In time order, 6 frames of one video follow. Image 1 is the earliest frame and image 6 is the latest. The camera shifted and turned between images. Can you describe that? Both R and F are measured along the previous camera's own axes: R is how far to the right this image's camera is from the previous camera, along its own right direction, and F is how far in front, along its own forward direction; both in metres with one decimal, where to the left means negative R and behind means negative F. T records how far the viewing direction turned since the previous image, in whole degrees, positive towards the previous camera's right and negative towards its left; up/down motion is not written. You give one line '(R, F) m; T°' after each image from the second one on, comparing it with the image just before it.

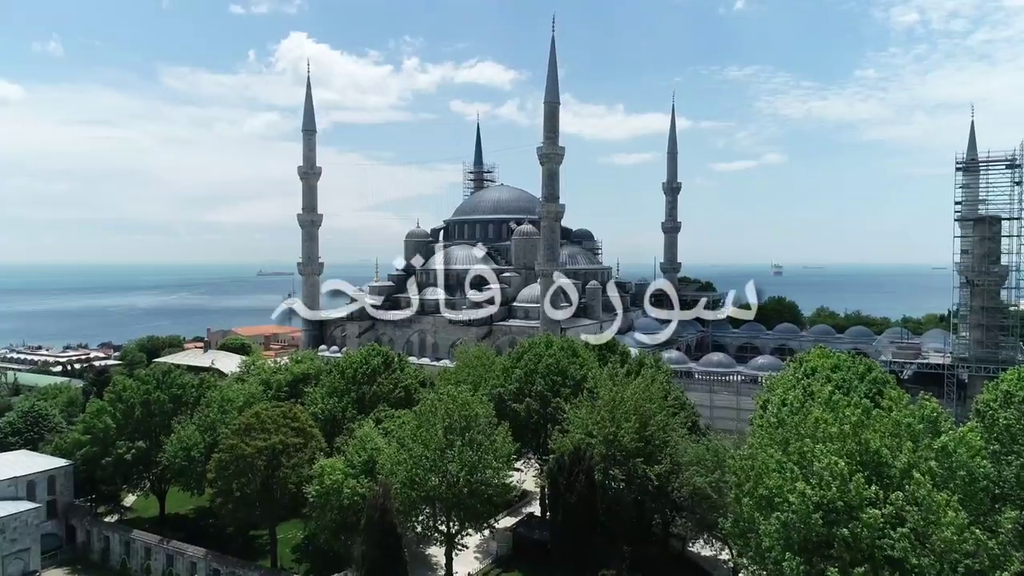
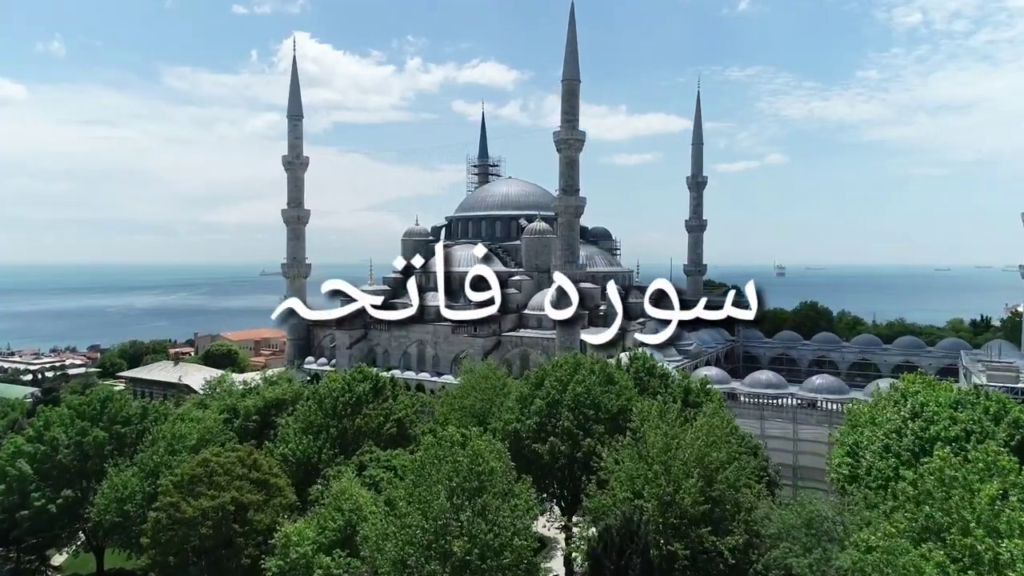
(-1.1, +5.3) m; 0°
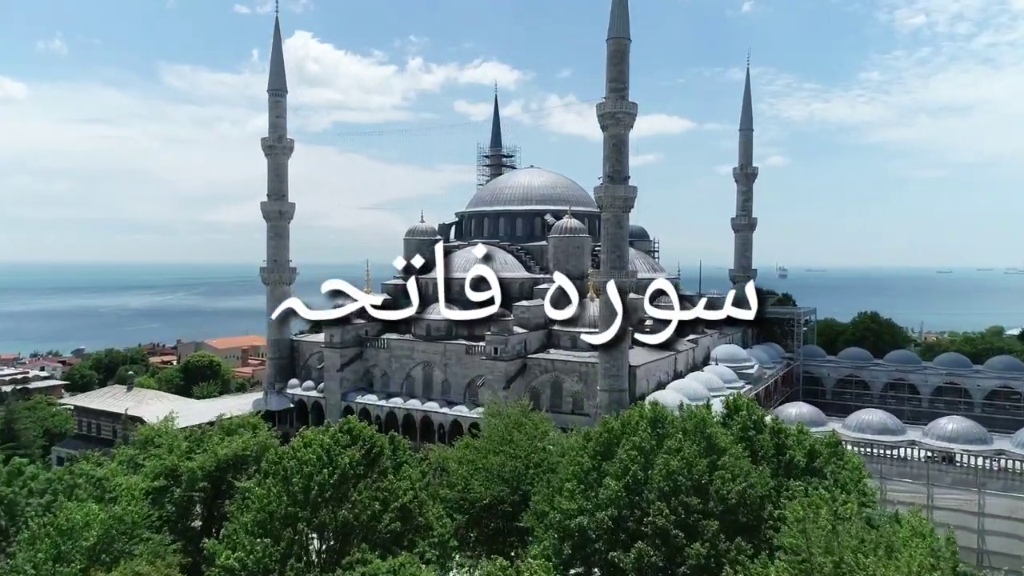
(-2.3, +7.2) m; 0°
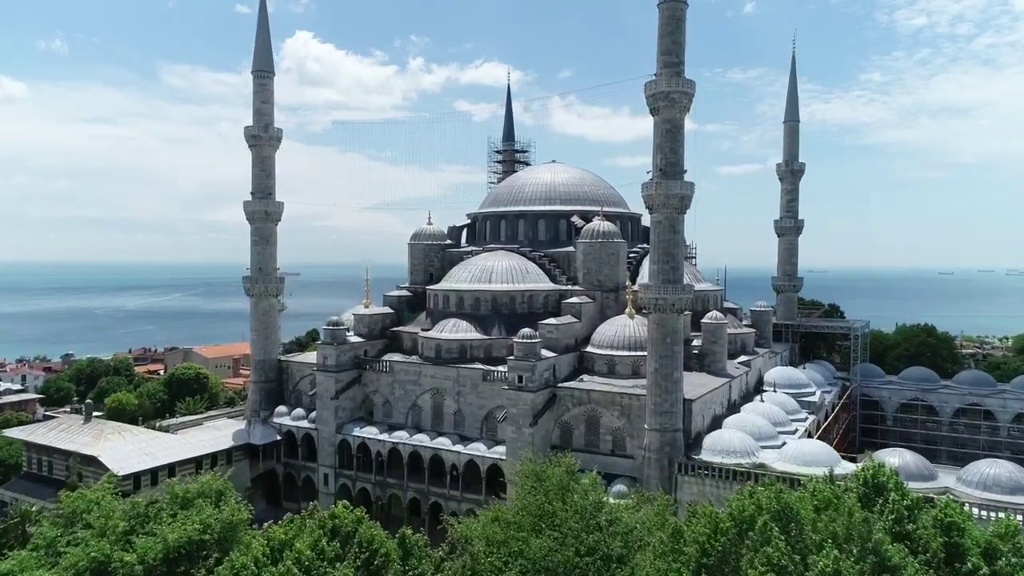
(-1.8, +4.9) m; 0°
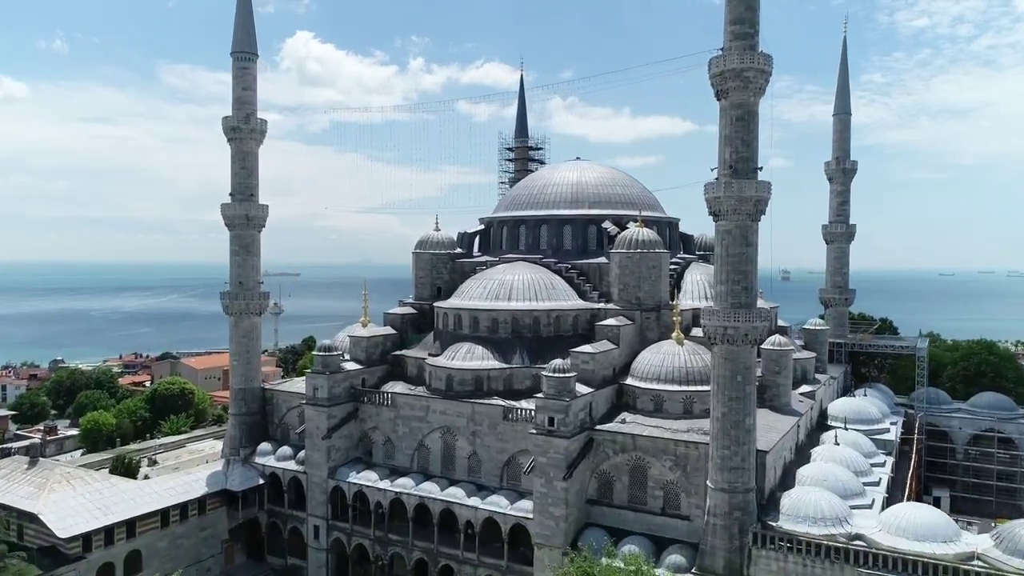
(-1.6, +4.5) m; 0°
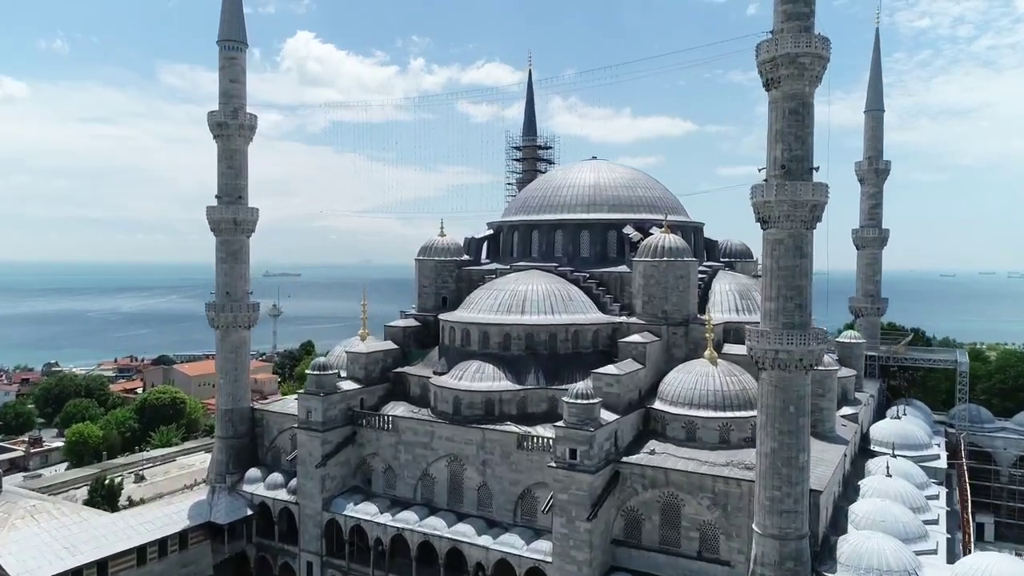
(-0.8, +2.3) m; 0°
